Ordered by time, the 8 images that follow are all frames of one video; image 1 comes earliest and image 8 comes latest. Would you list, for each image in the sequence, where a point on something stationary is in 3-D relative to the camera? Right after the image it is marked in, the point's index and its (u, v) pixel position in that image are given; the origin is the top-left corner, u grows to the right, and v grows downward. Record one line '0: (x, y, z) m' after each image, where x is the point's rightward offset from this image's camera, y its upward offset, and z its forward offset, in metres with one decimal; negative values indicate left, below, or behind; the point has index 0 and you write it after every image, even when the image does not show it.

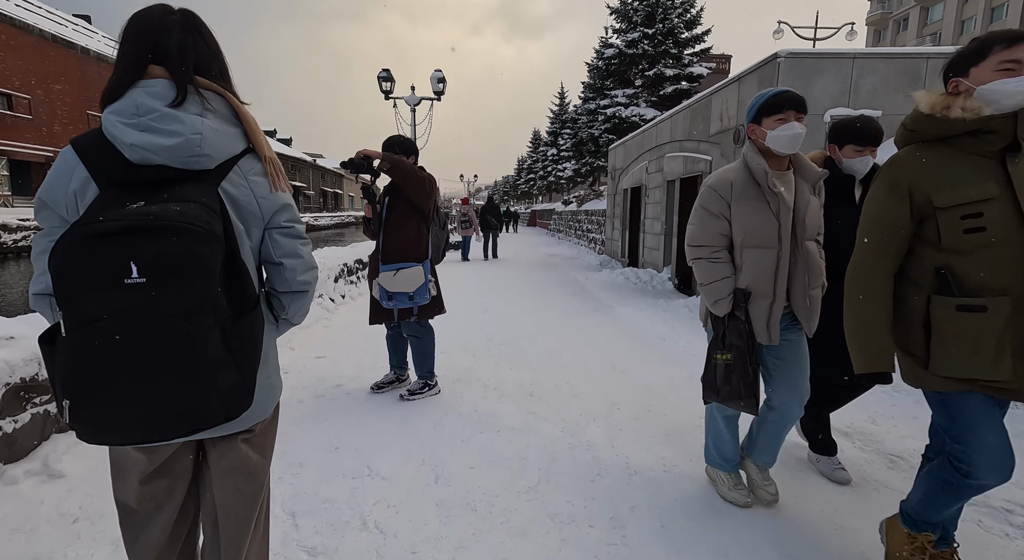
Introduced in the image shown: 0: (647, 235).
0: (+3.1, +1.0, +12.2) m
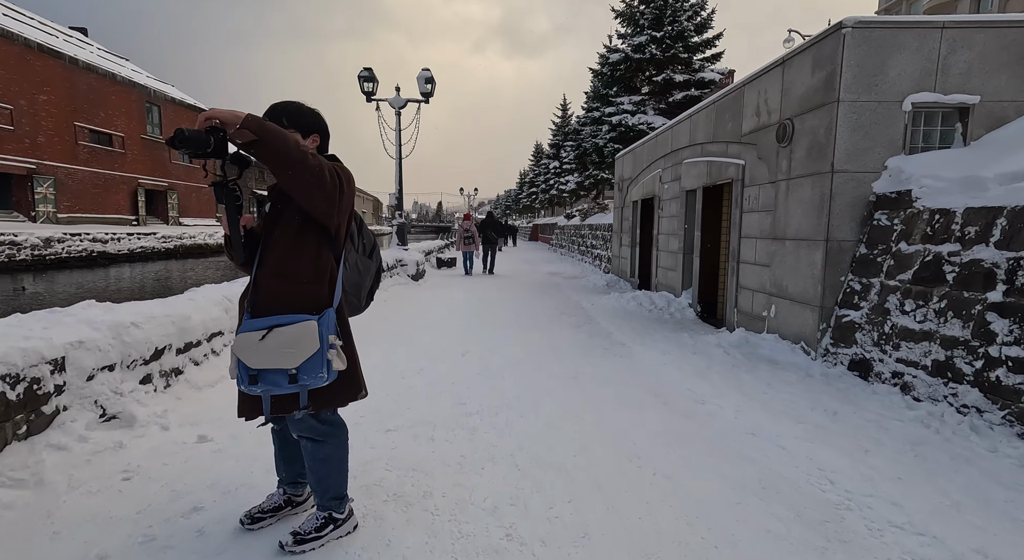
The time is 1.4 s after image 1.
0: (+3.0, +0.5, +10.6) m
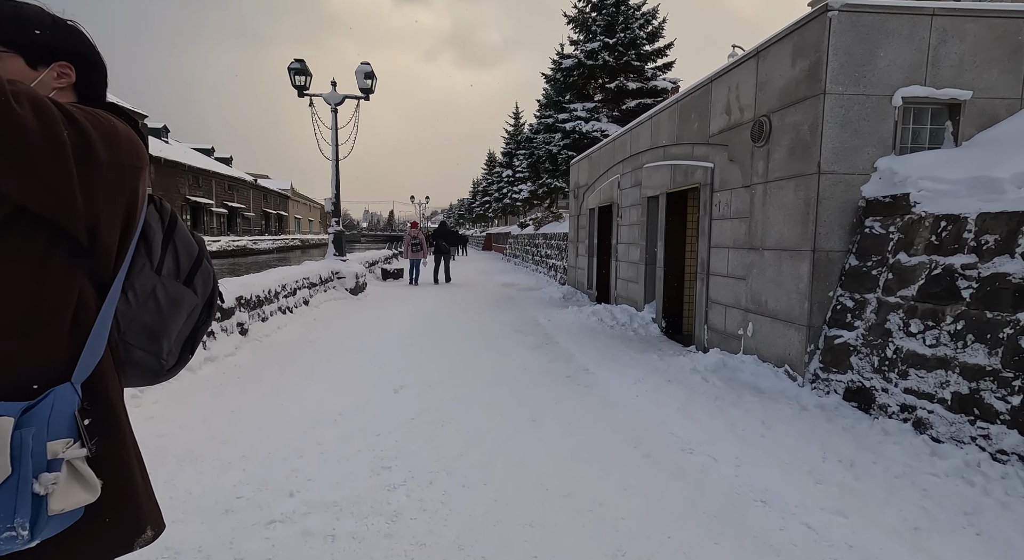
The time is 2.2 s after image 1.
0: (+2.1, +0.3, +10.0) m
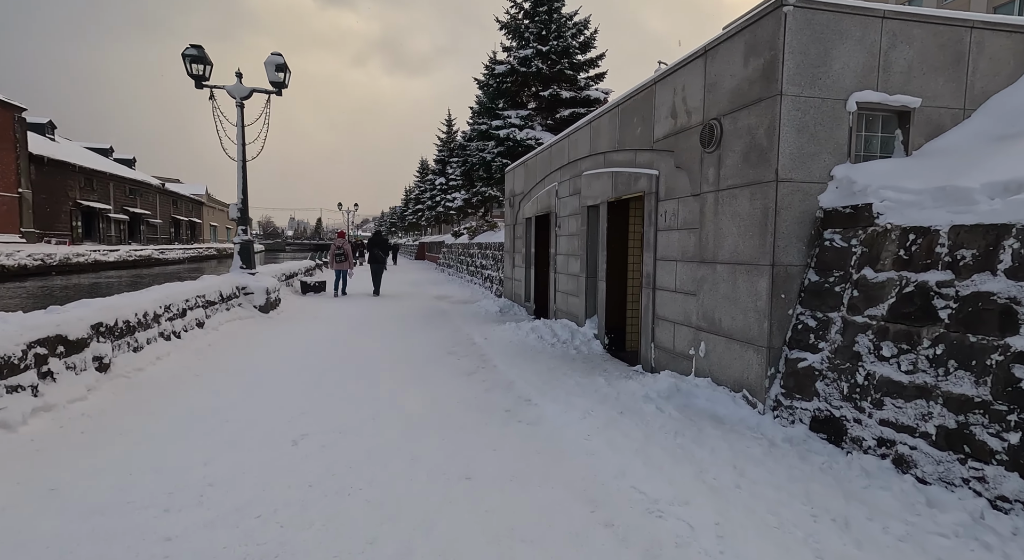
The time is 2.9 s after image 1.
0: (+0.9, +0.1, +9.5) m
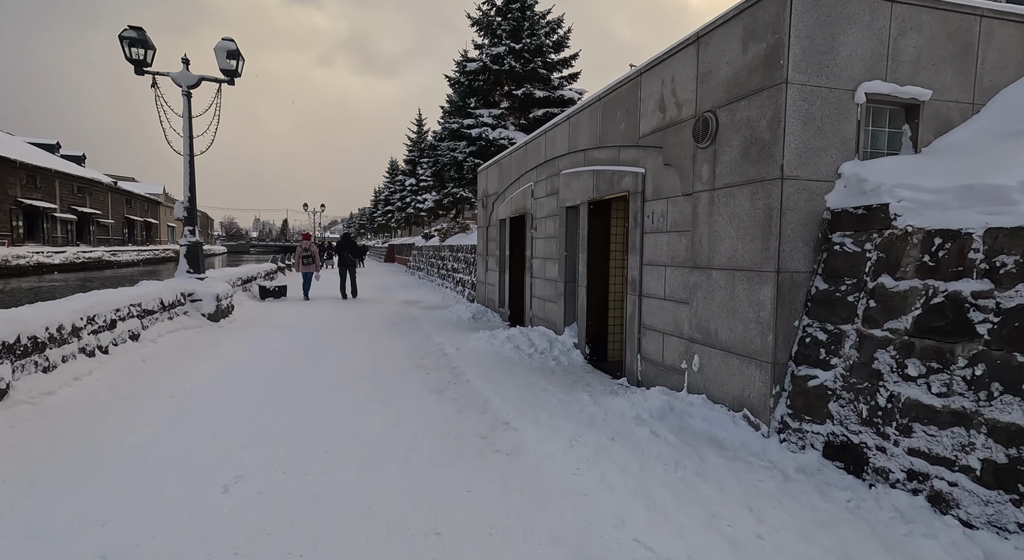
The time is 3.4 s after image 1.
0: (+0.4, 0.0, +9.0) m
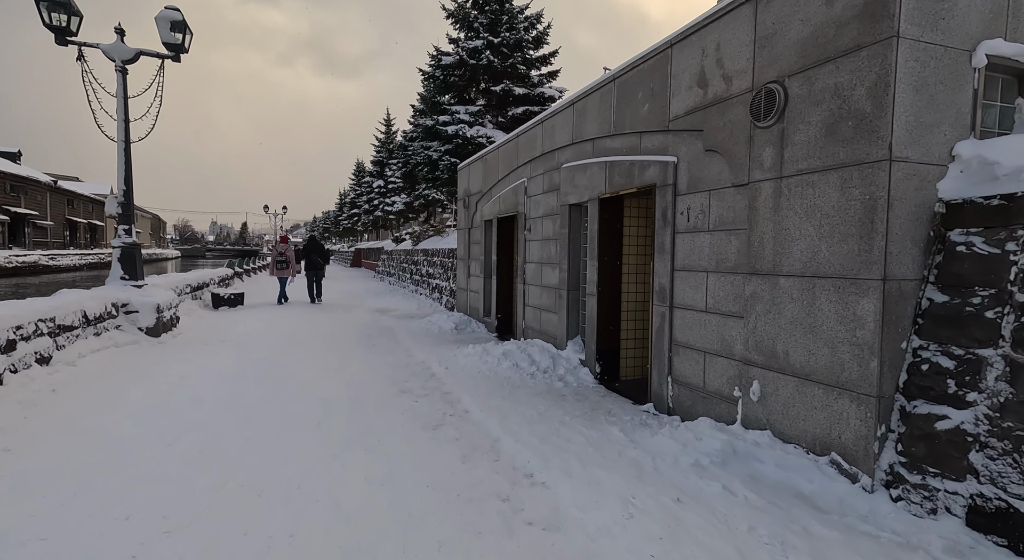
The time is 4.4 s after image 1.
0: (+0.3, -0.1, +8.0) m
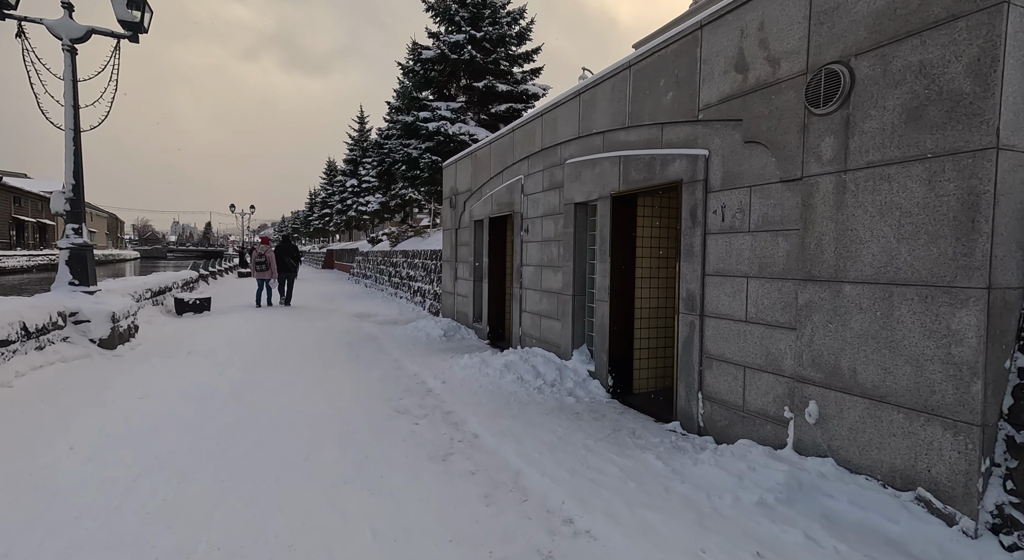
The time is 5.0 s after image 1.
0: (+0.3, -0.2, +7.4) m
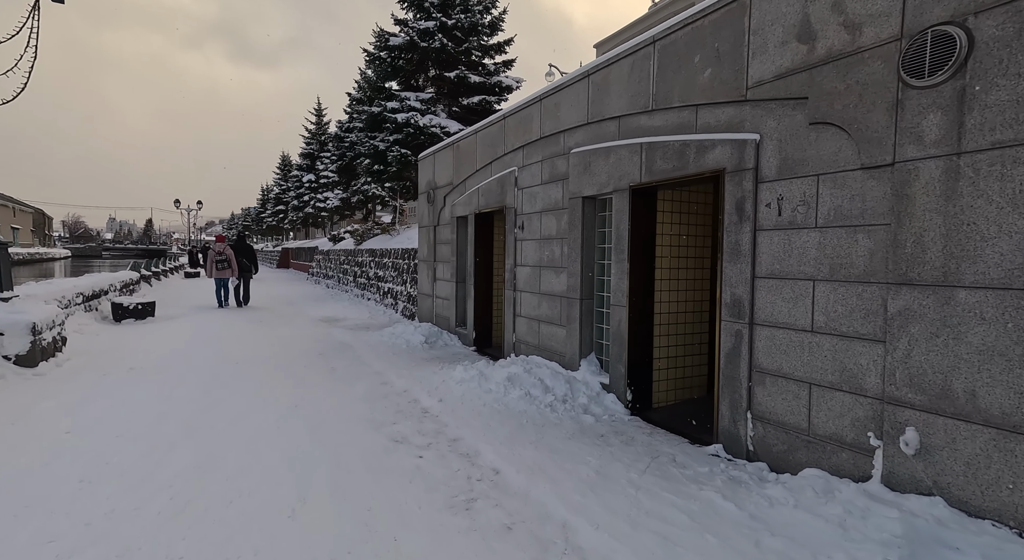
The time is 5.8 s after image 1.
0: (+0.2, -0.2, +6.7) m
